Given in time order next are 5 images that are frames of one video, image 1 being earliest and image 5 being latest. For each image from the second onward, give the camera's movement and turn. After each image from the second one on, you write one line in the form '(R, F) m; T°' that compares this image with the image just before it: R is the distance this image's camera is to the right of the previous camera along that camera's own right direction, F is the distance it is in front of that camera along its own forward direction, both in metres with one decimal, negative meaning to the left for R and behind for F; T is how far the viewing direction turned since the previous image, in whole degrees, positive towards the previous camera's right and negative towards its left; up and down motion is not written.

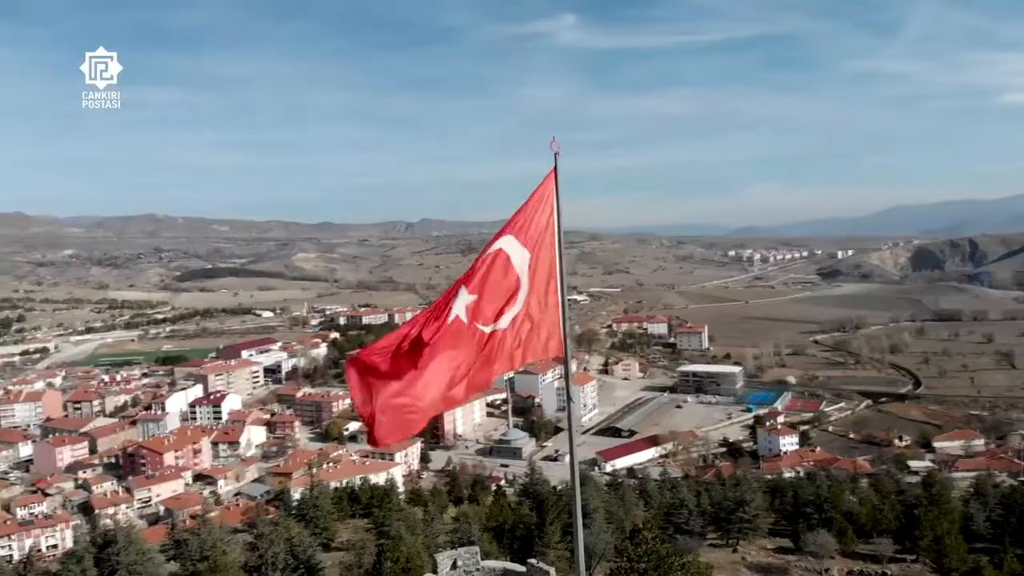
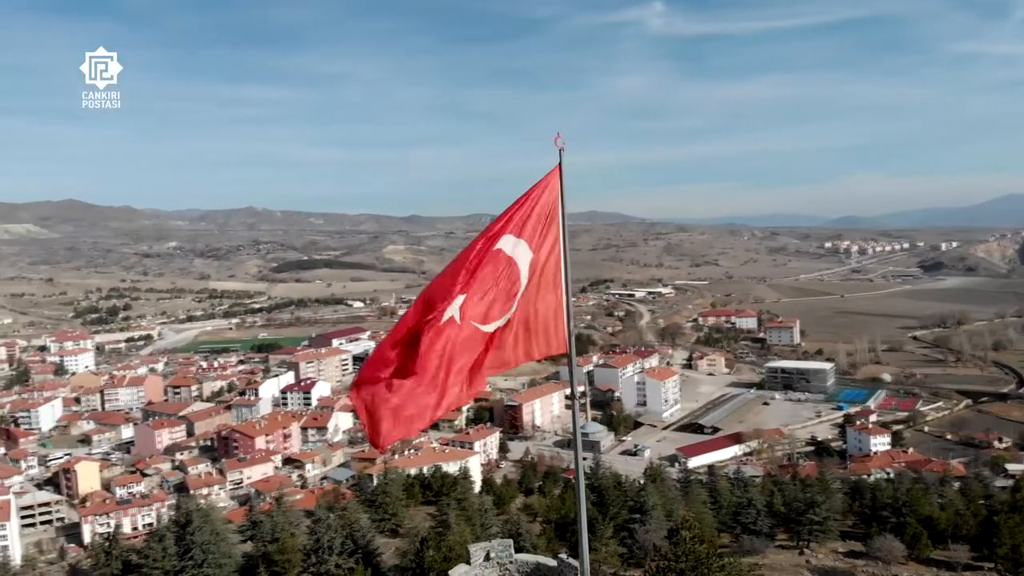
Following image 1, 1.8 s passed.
(+0.6, +0.1) m; -7°
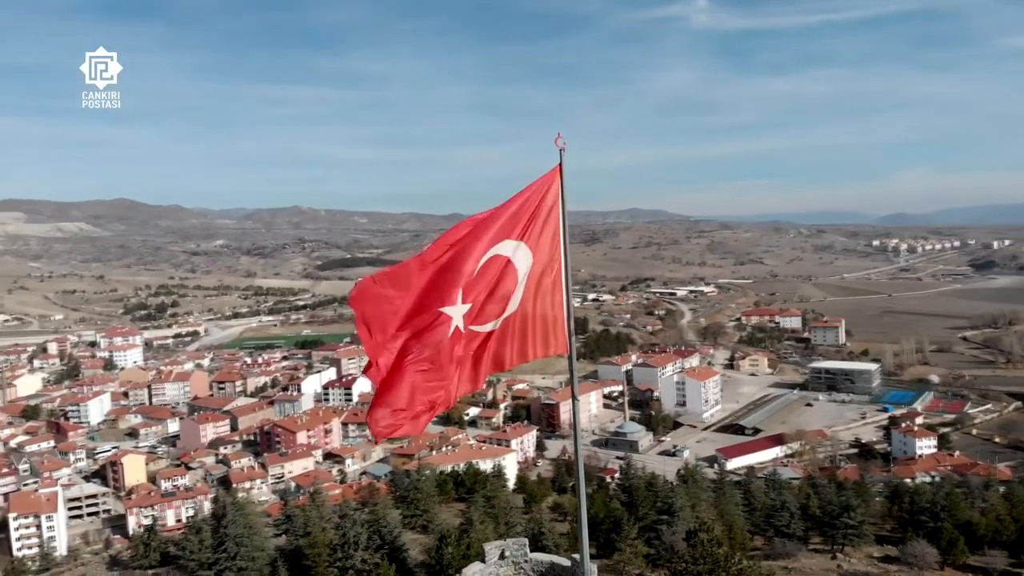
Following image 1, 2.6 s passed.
(+0.3, 0.0) m; -3°
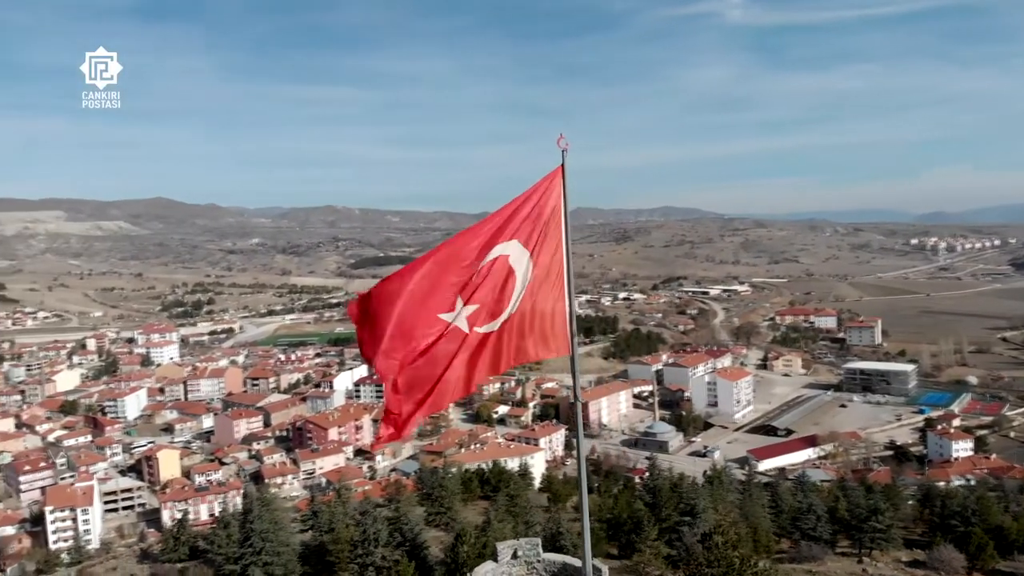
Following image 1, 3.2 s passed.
(+0.2, 0.0) m; -3°
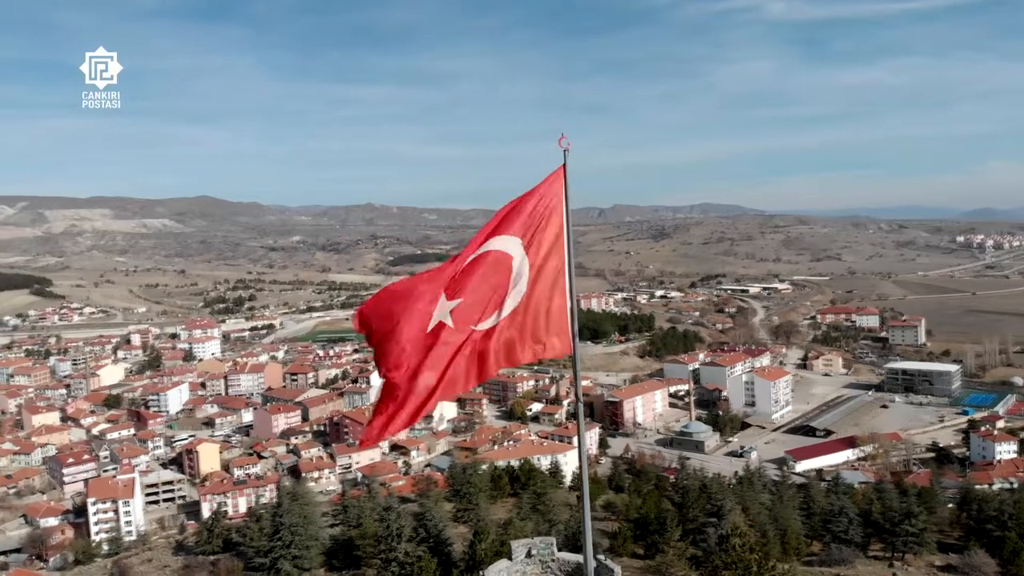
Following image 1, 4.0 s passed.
(+0.3, 0.0) m; -3°
